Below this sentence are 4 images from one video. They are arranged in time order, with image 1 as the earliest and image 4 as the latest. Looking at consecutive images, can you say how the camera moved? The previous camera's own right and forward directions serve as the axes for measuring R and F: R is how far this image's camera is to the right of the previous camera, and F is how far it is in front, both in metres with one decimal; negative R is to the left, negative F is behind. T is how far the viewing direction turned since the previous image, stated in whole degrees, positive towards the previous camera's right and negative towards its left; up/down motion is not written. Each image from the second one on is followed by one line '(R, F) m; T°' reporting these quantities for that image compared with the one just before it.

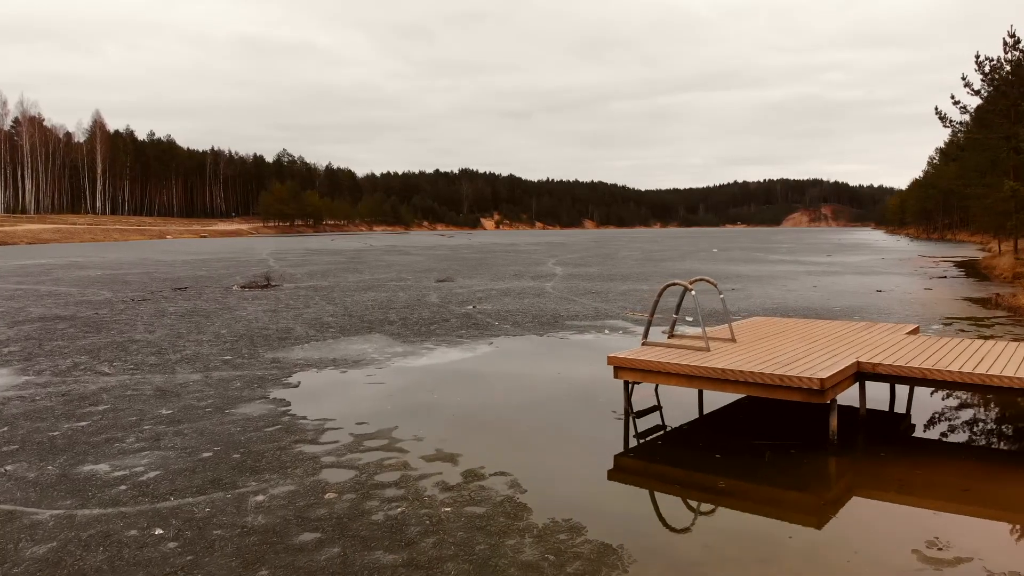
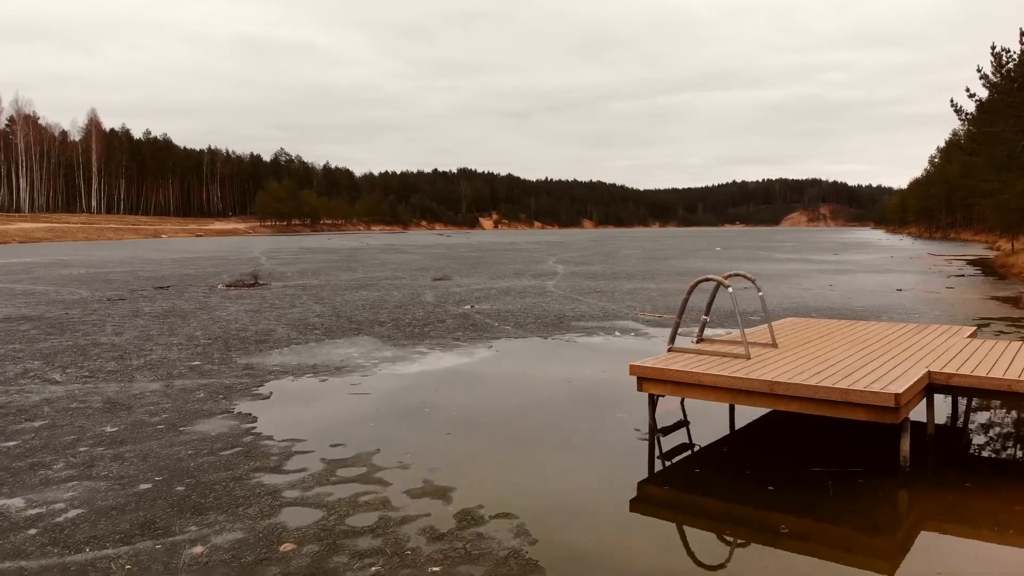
(-0.1, +1.6) m; 0°
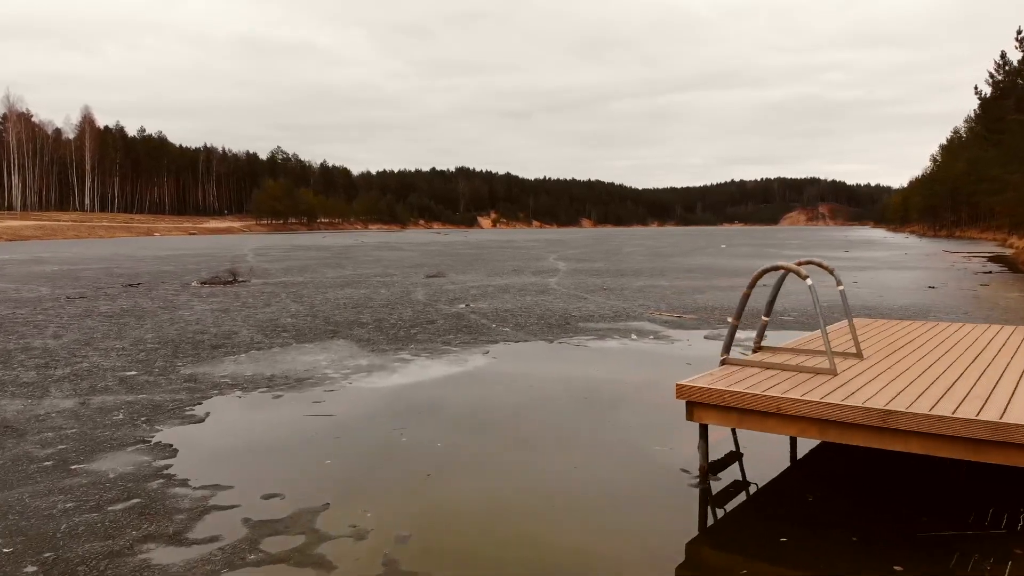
(0.0, +2.3) m; 0°
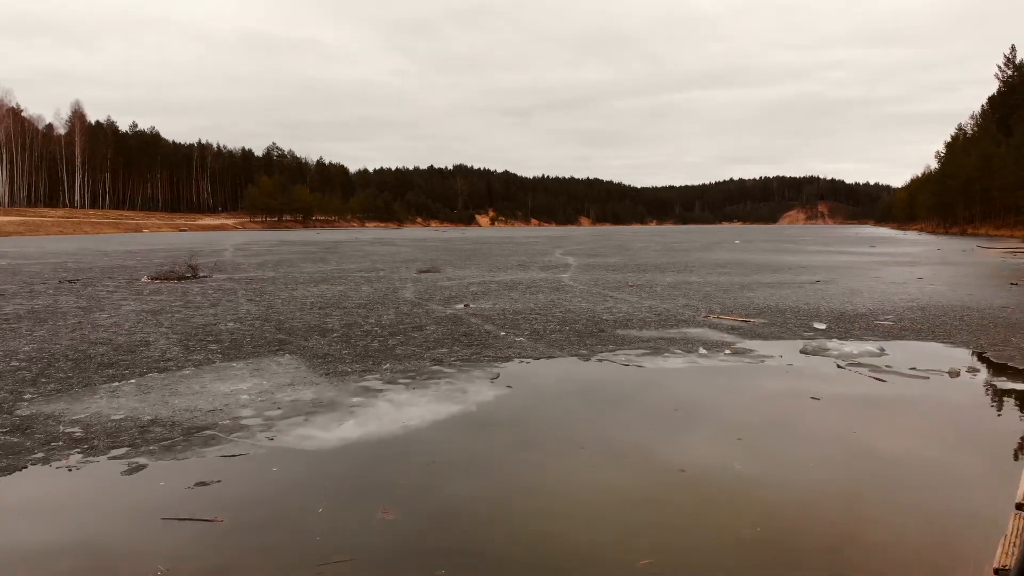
(-0.3, +4.0) m; 0°
